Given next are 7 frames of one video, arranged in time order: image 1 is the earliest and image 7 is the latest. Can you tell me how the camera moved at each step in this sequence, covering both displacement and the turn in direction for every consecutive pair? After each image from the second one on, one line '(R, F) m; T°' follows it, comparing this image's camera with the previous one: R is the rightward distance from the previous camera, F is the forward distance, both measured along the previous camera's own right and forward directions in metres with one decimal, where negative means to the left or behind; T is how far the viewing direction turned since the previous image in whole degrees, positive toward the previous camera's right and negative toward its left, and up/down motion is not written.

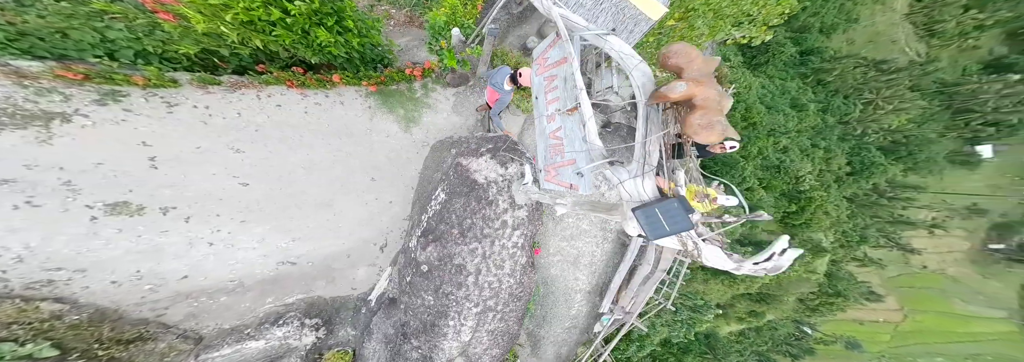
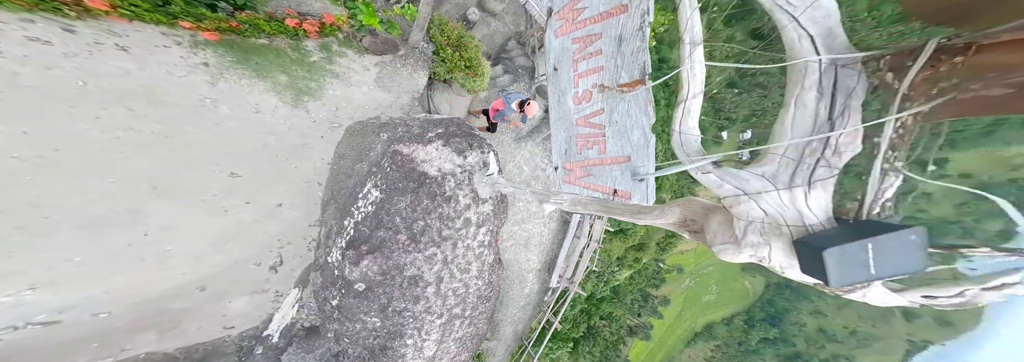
(-1.0, +0.5) m; +22°
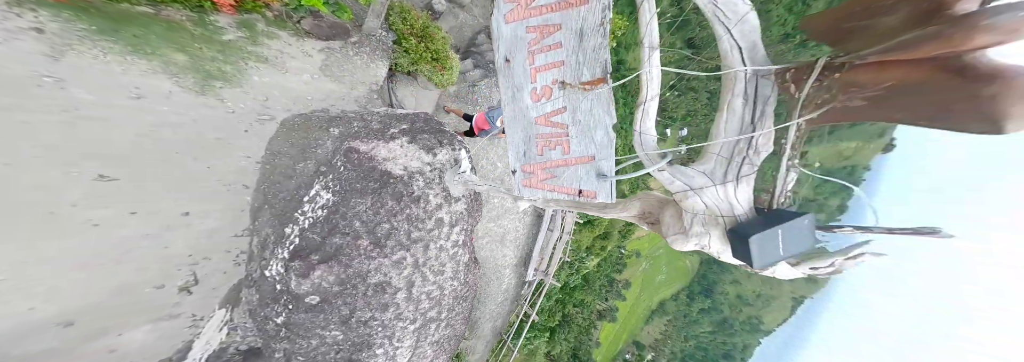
(-0.3, 0.0) m; +10°
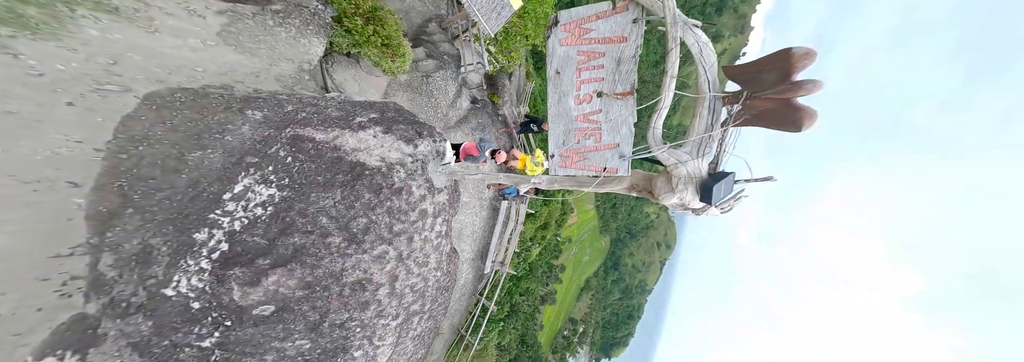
(-0.7, -0.2) m; +13°
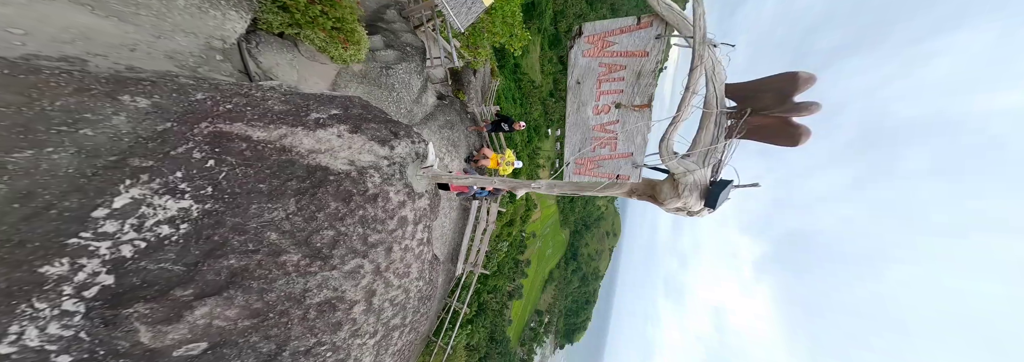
(-0.3, +0.1) m; +8°
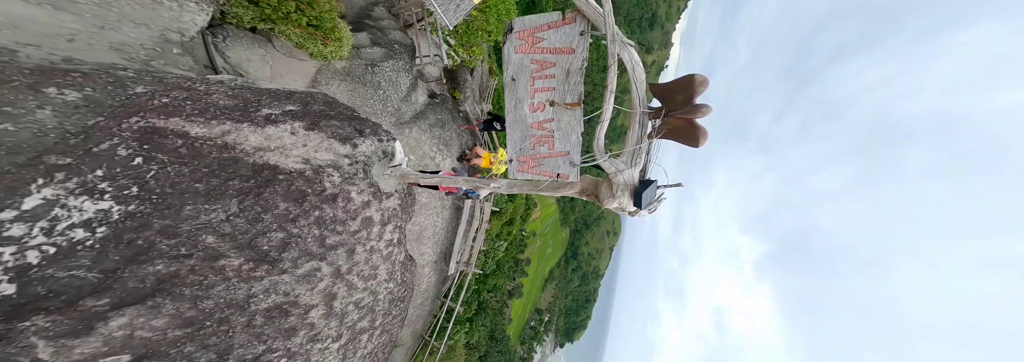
(+0.4, +0.2) m; 0°
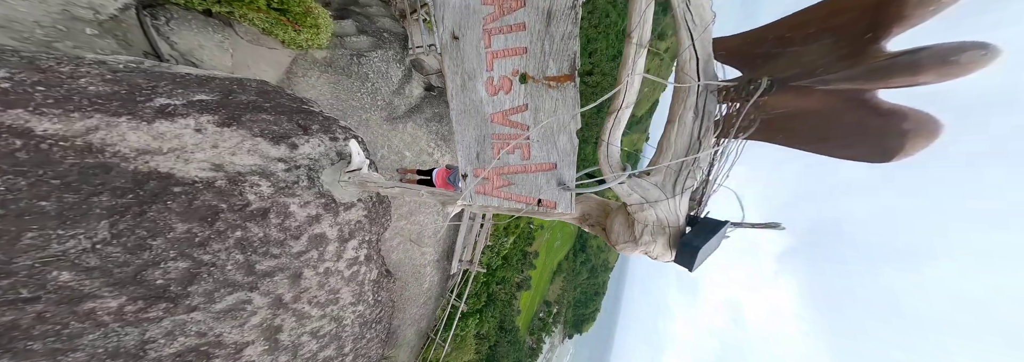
(+0.3, +0.8) m; -2°
